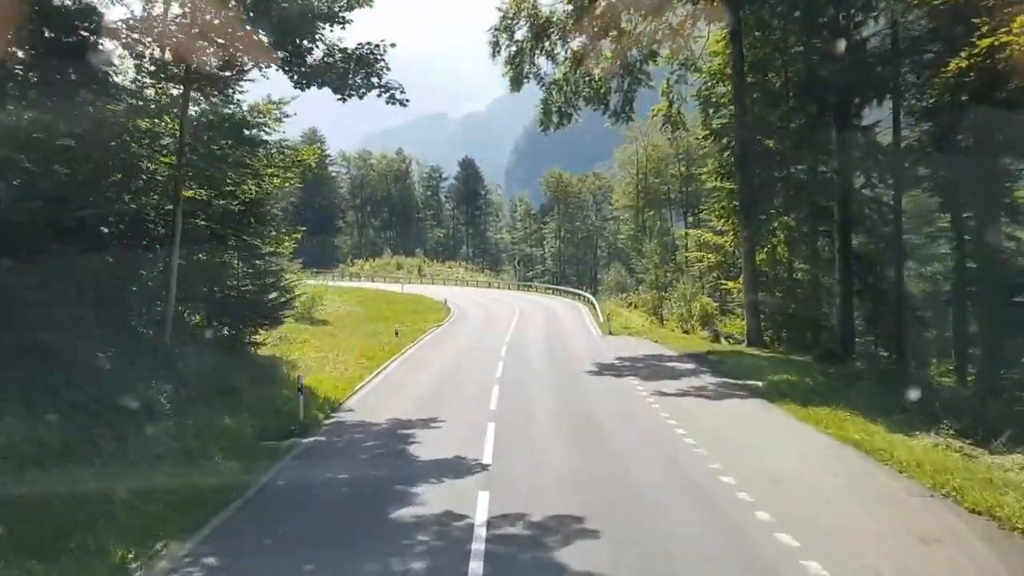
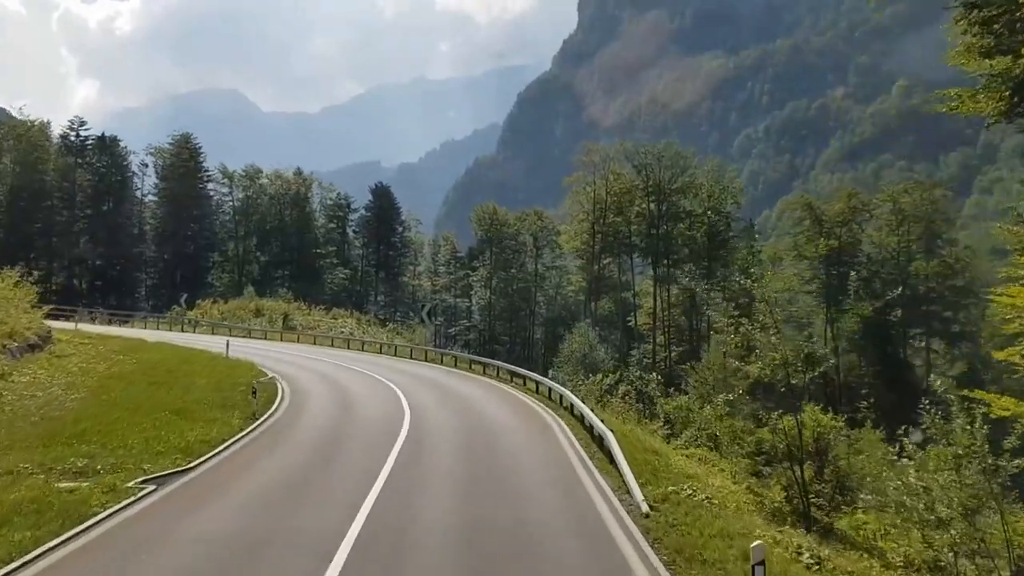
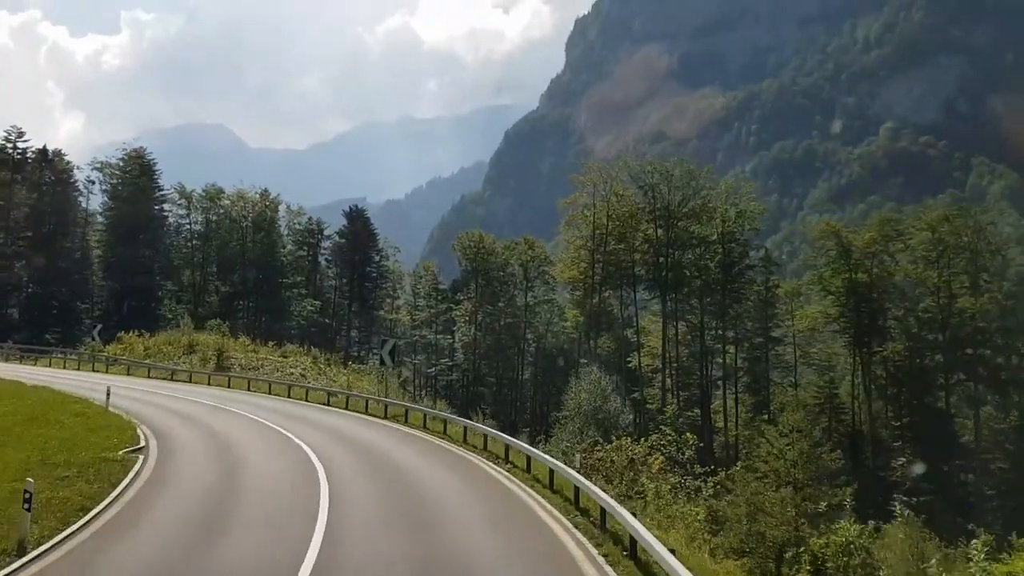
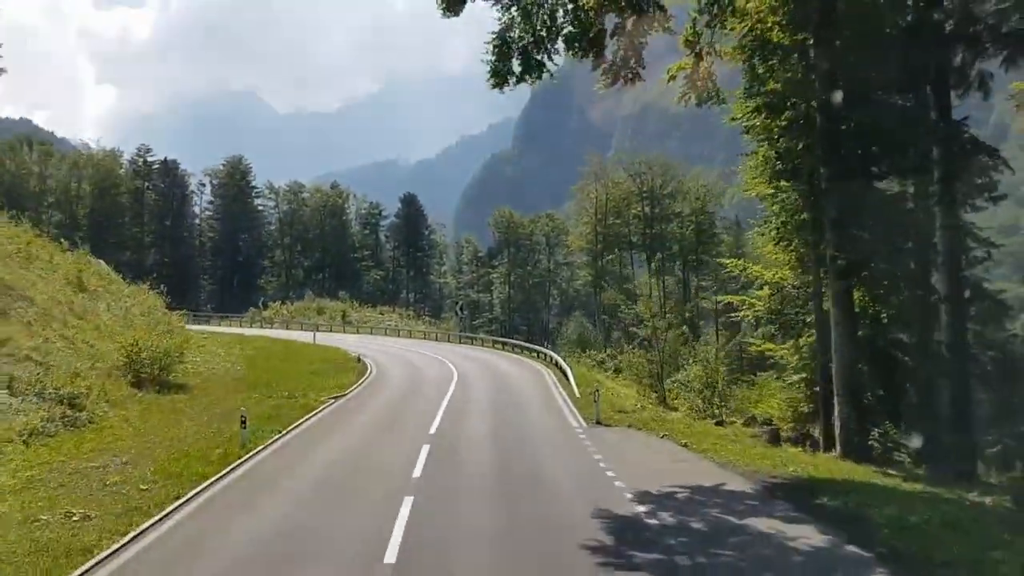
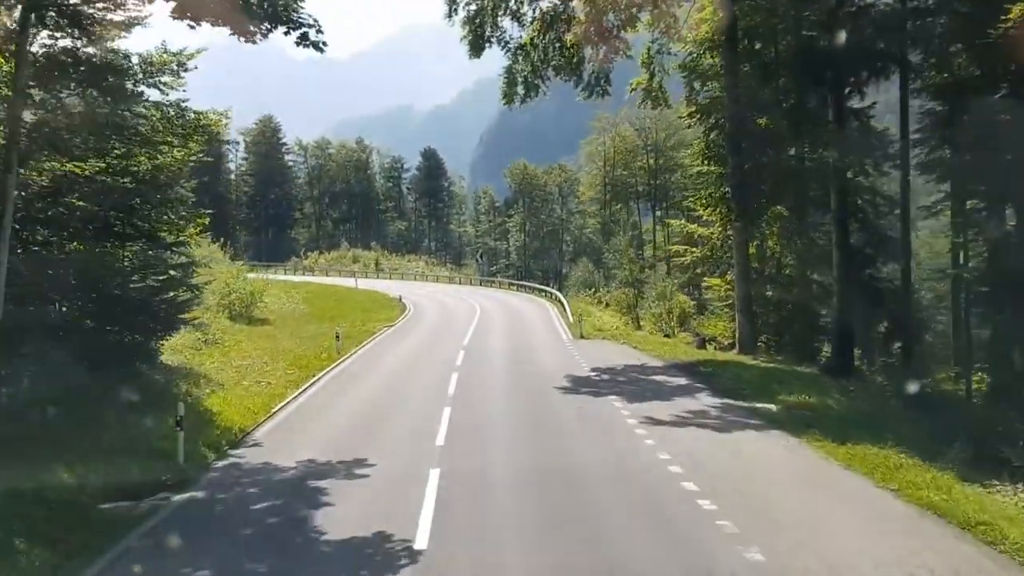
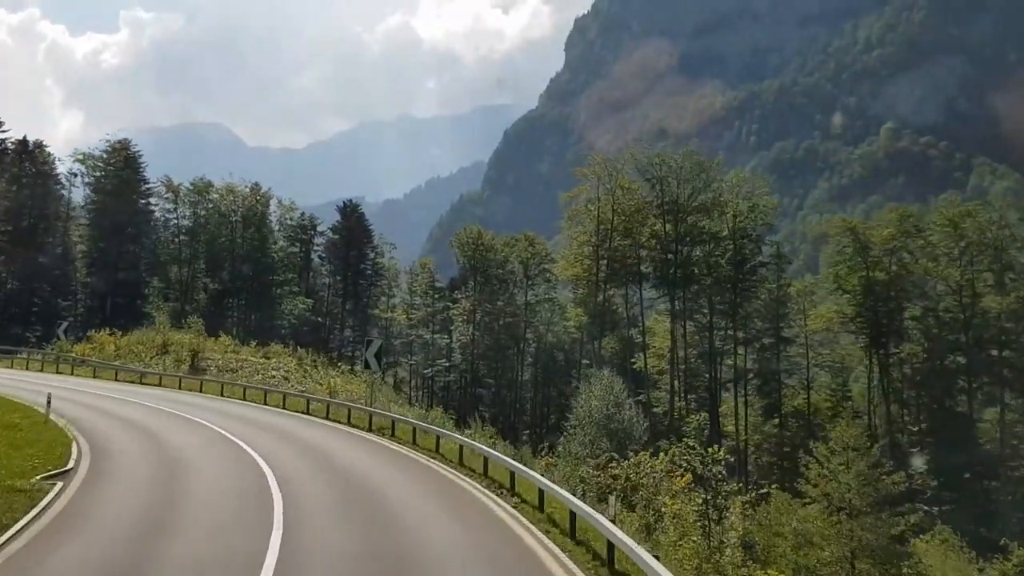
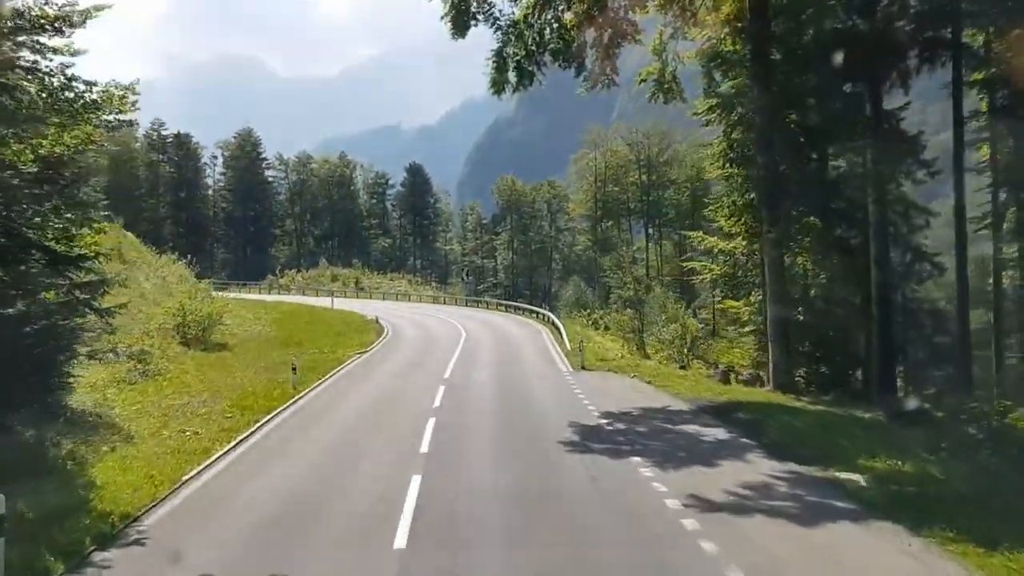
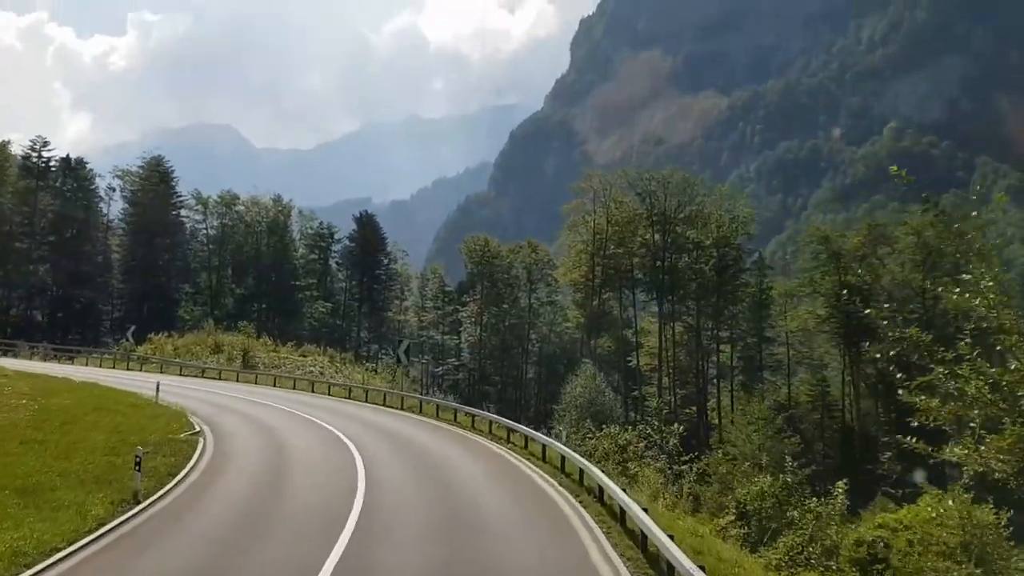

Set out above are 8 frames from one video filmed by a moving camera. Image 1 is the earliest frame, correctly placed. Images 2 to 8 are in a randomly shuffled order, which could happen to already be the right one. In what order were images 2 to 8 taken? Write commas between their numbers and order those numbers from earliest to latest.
5, 7, 4, 2, 8, 3, 6
